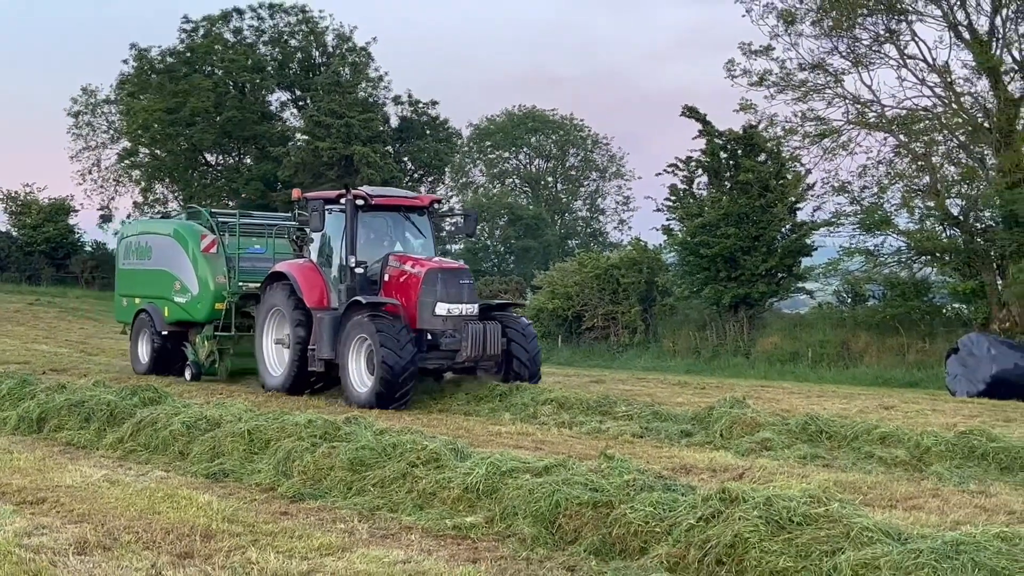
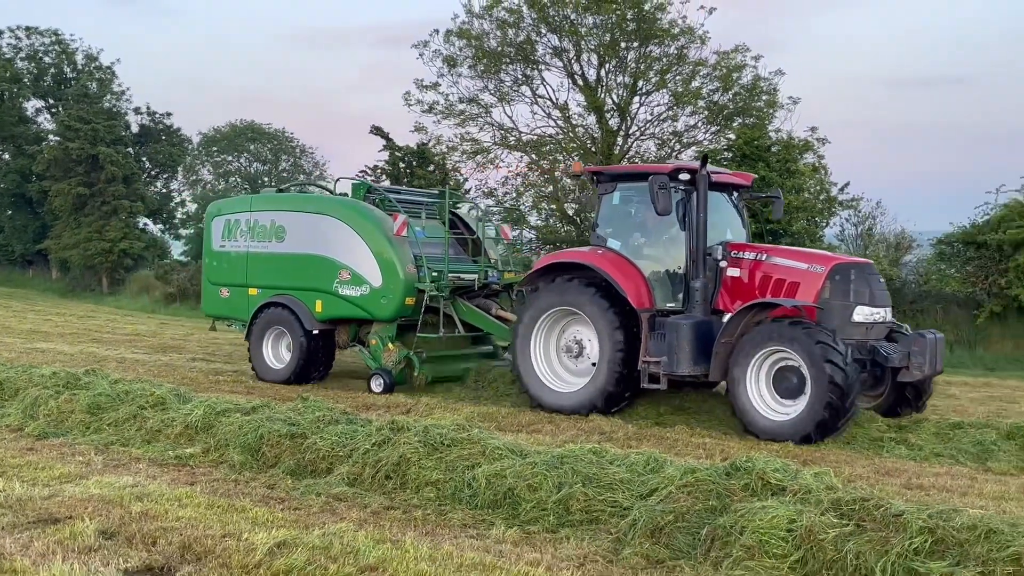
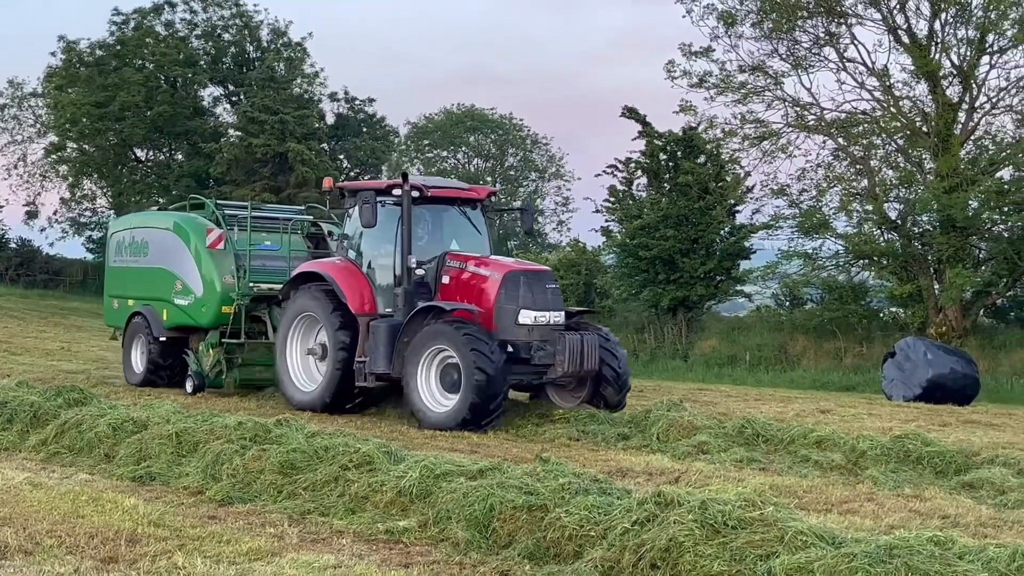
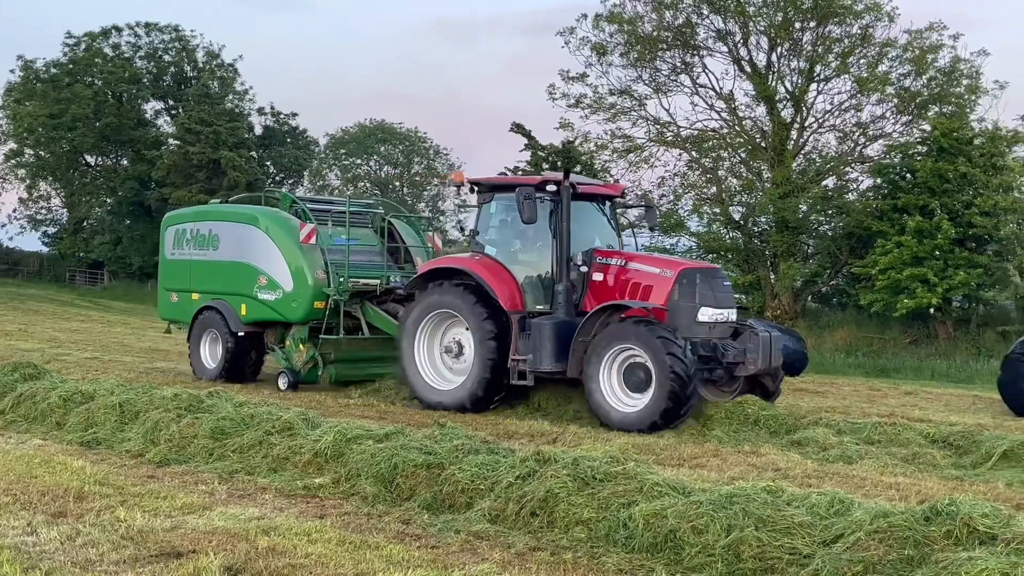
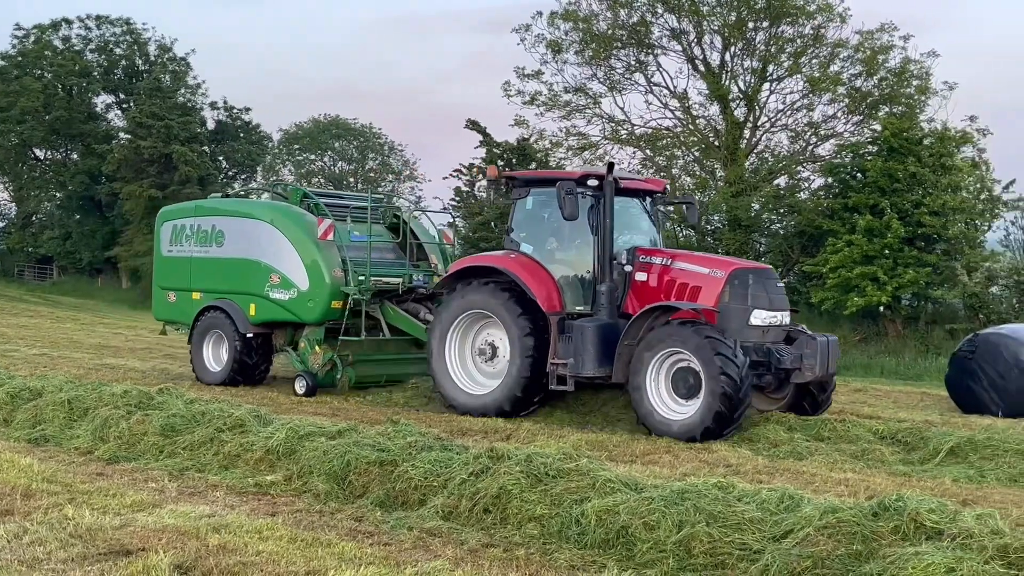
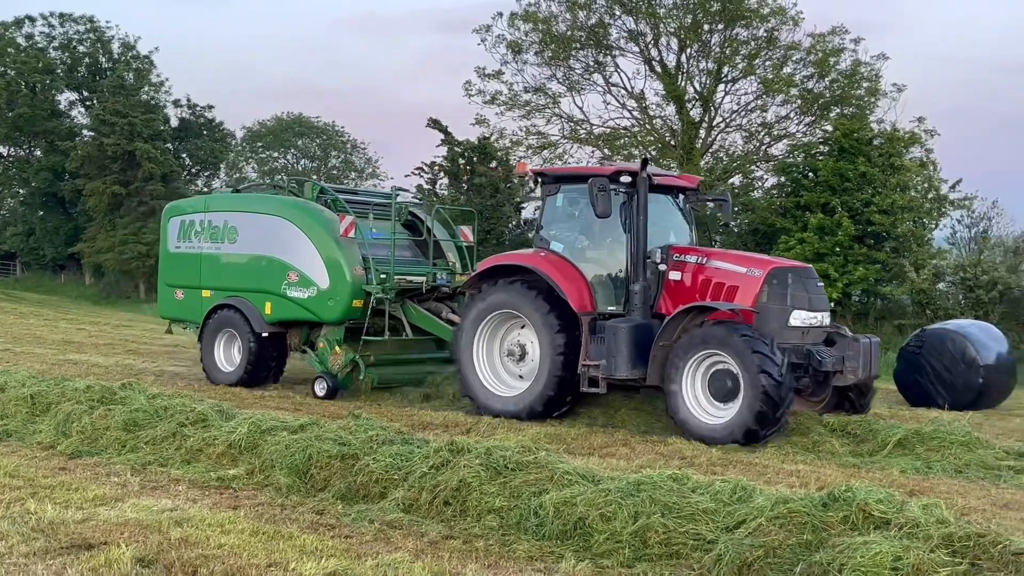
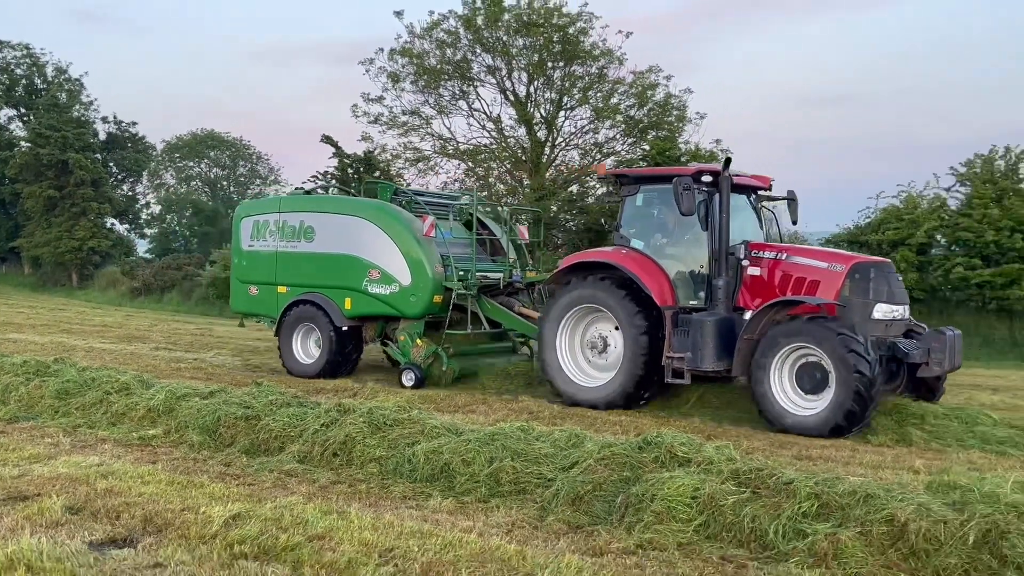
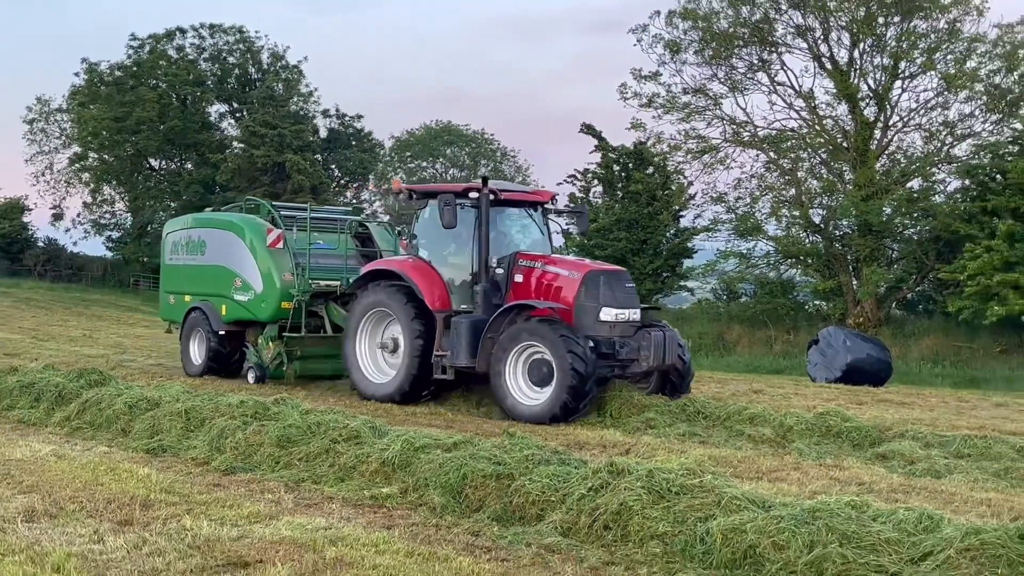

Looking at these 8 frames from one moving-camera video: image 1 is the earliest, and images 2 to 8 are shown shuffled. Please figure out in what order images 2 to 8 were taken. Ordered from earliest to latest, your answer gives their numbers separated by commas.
3, 8, 4, 5, 6, 2, 7
